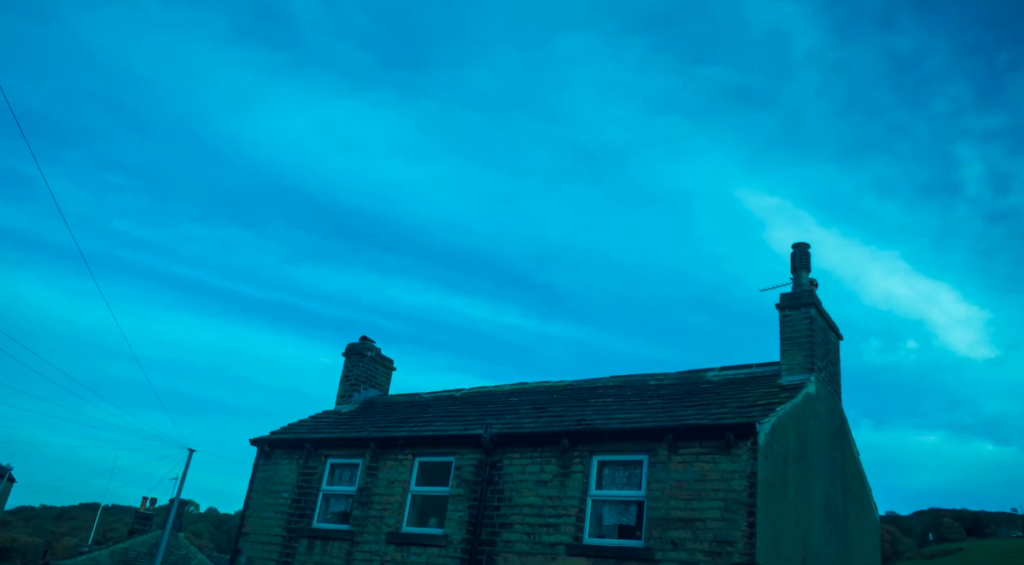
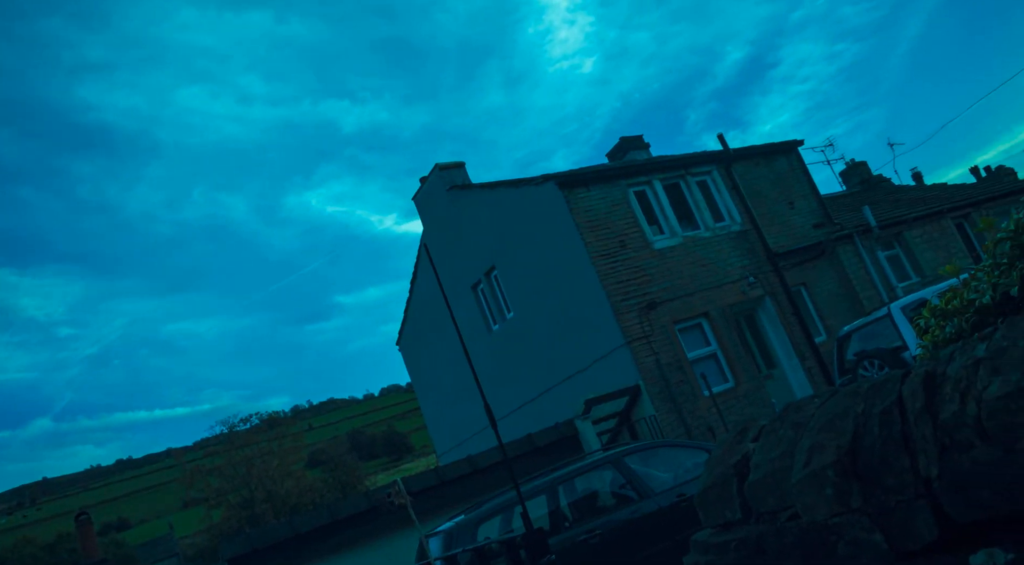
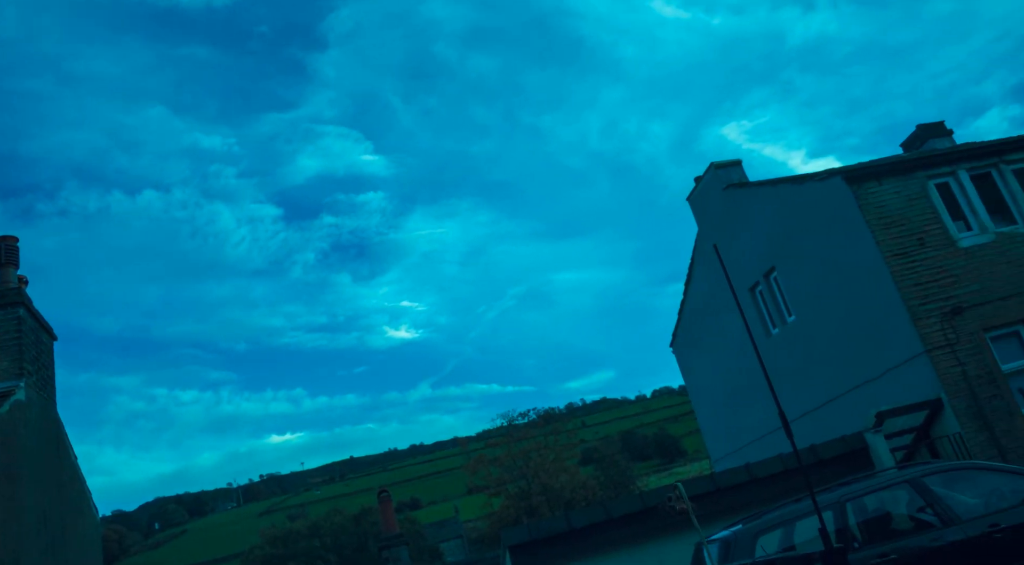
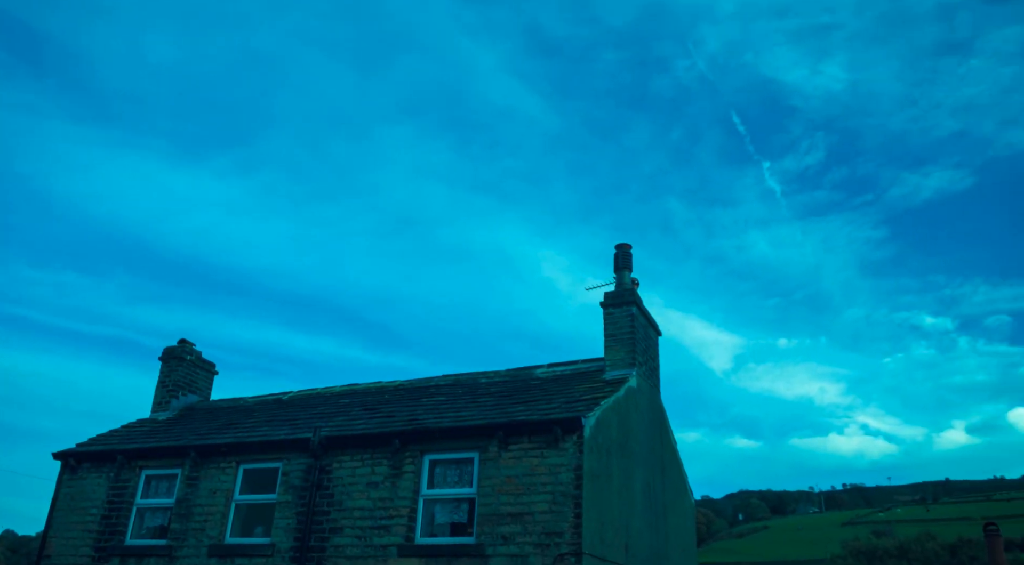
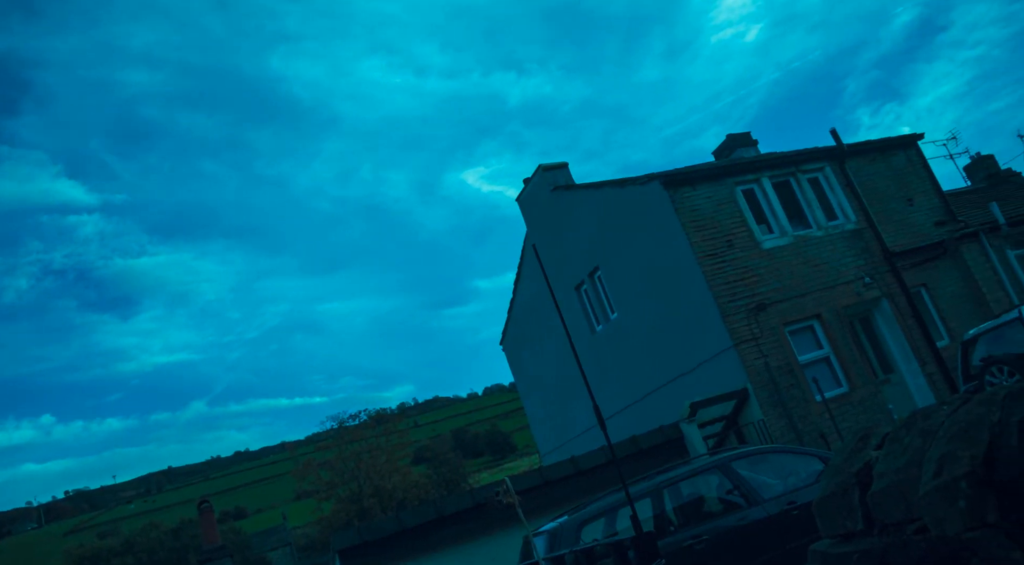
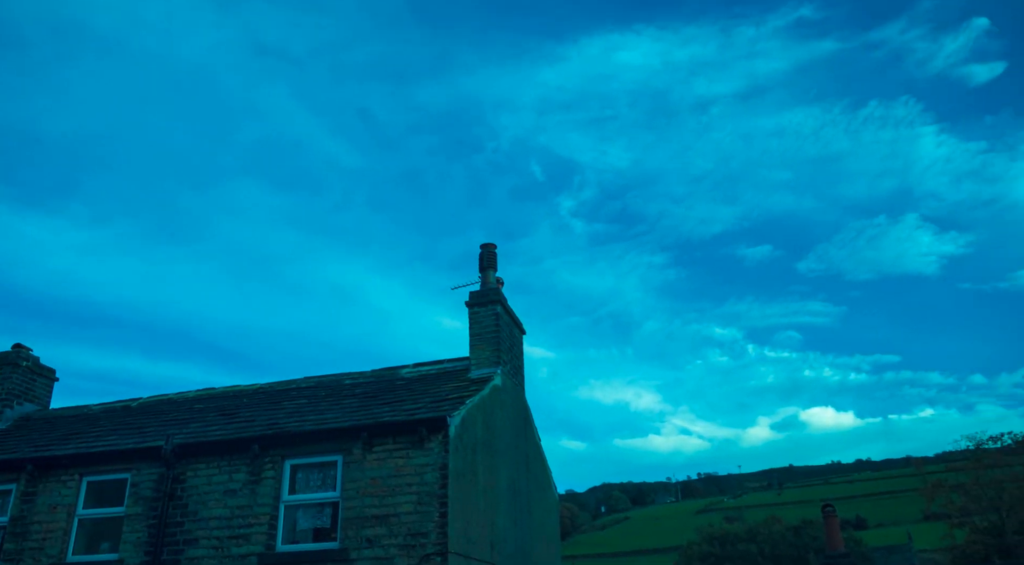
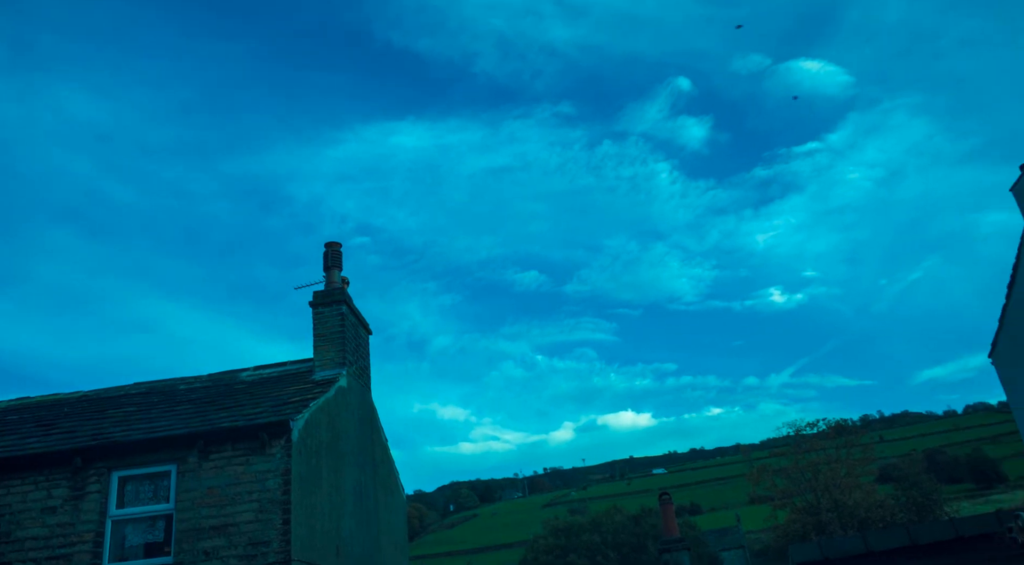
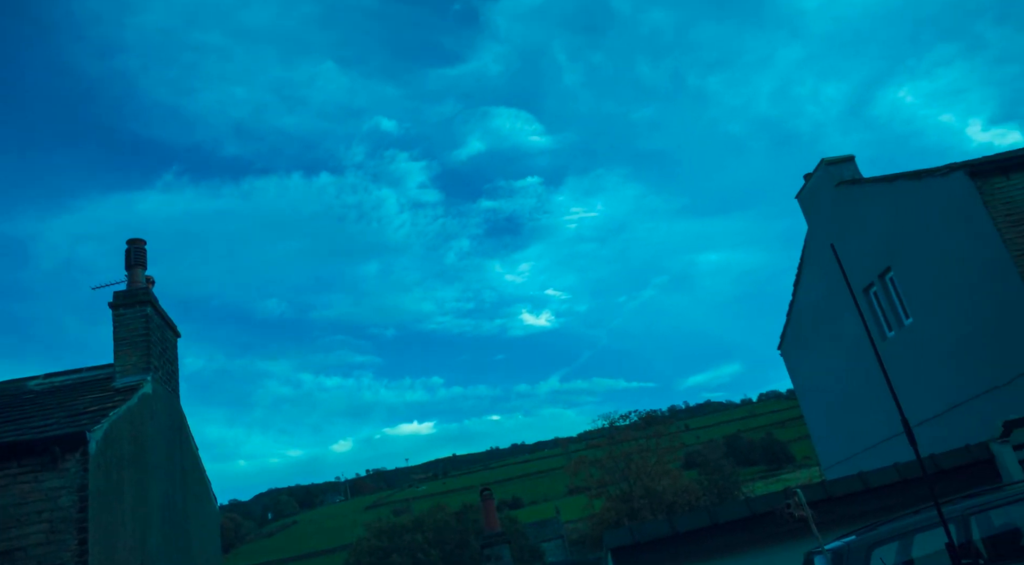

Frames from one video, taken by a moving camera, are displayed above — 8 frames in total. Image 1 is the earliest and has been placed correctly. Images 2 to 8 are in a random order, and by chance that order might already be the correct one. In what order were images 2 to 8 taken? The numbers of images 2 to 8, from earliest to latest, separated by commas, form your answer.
4, 6, 7, 8, 3, 5, 2
